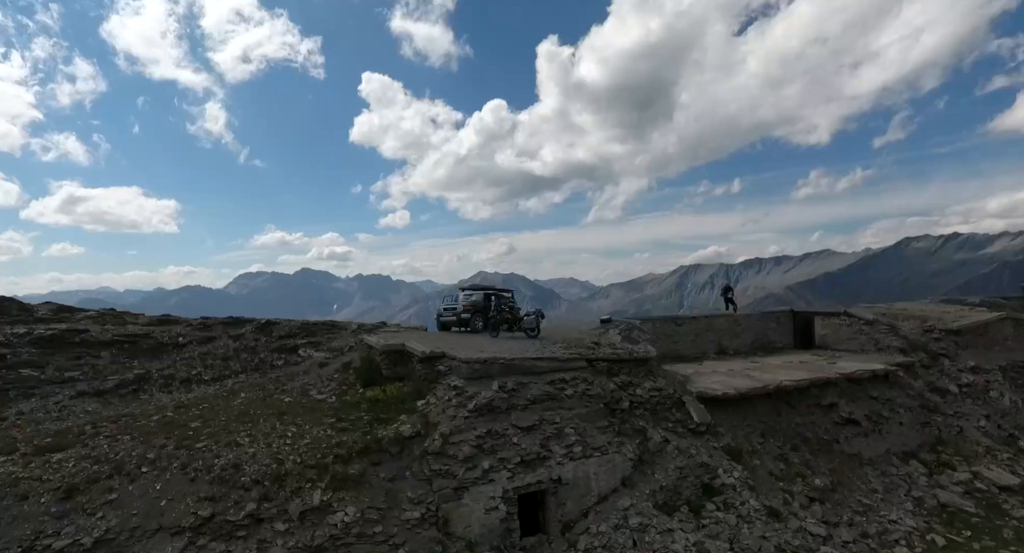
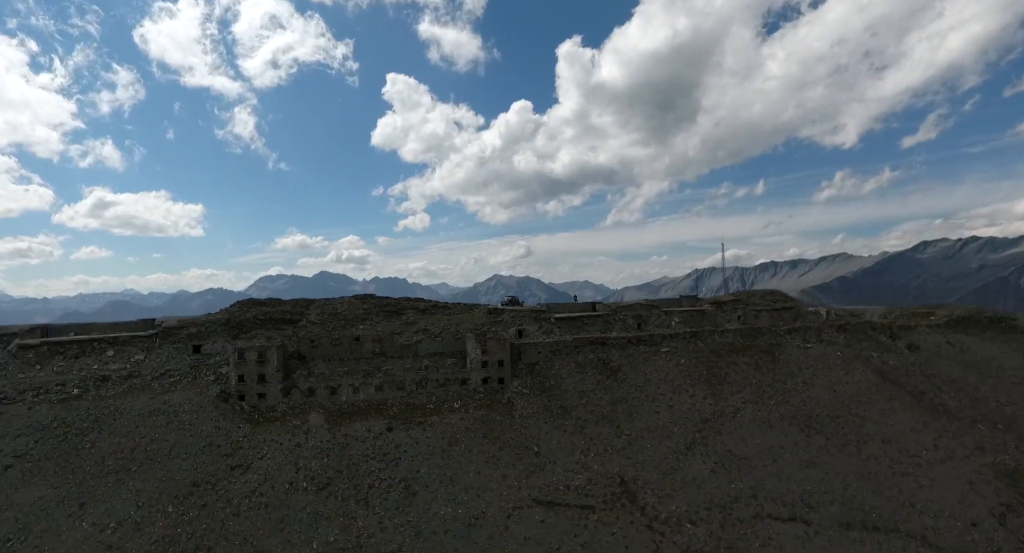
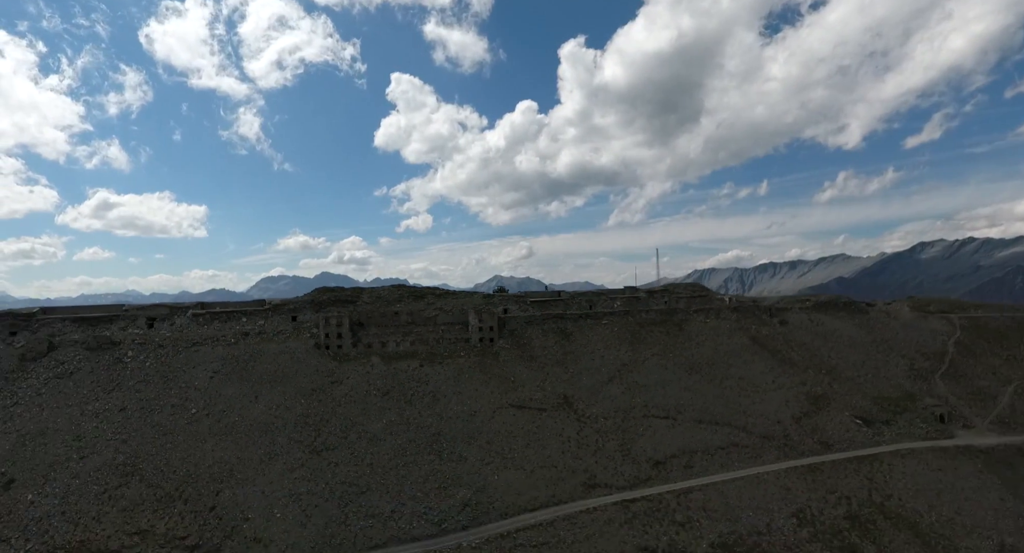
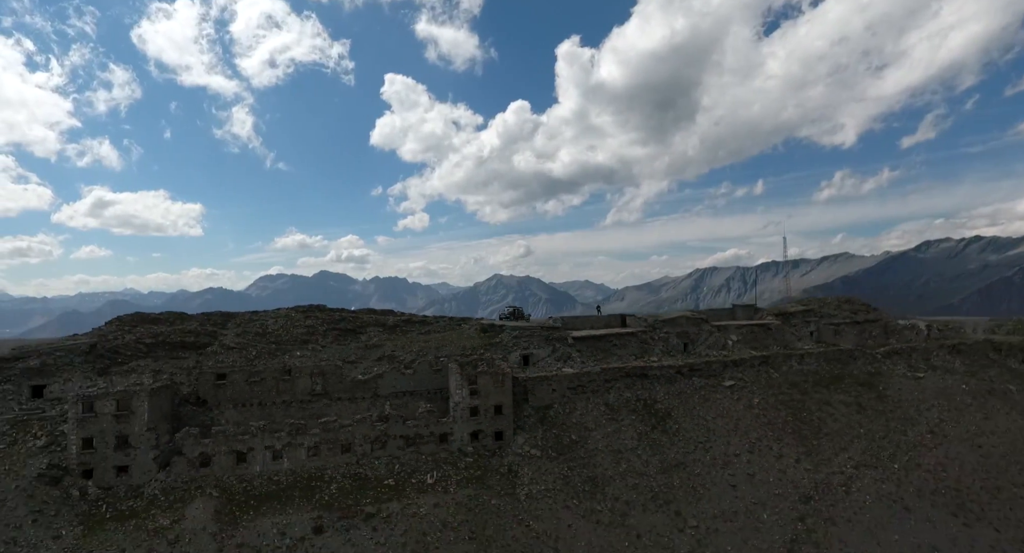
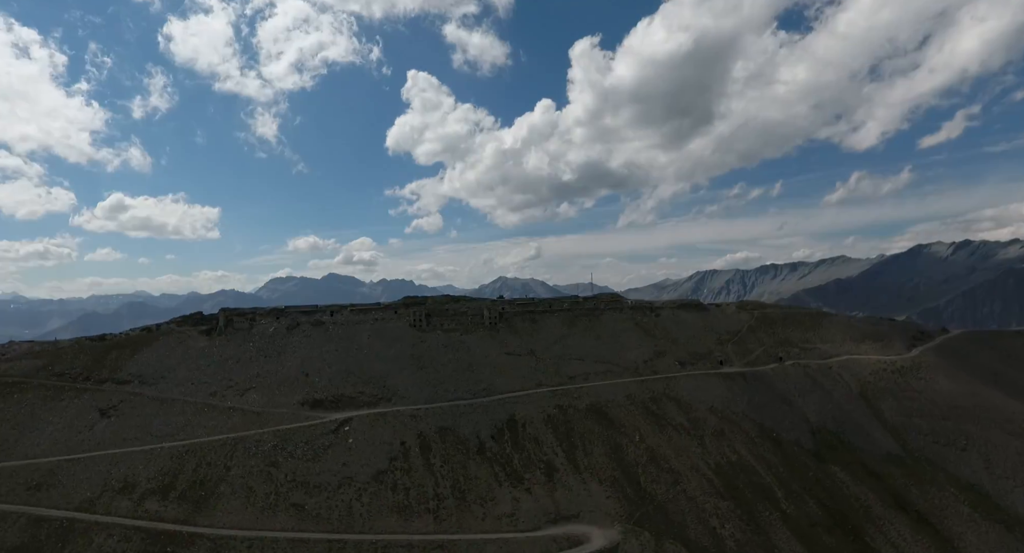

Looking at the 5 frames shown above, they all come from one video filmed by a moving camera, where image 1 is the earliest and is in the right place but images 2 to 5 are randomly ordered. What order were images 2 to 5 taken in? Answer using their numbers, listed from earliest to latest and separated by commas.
4, 2, 3, 5
